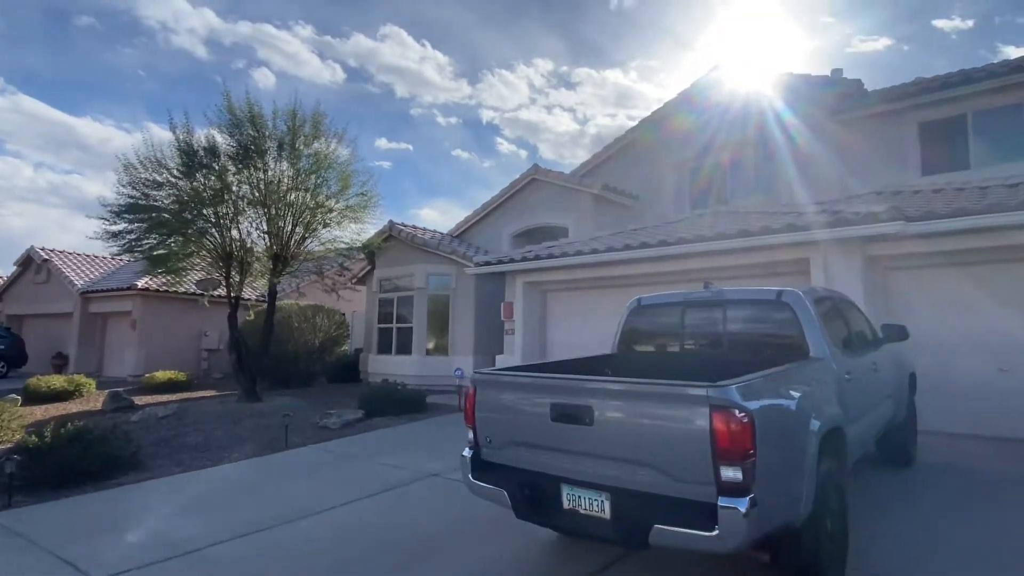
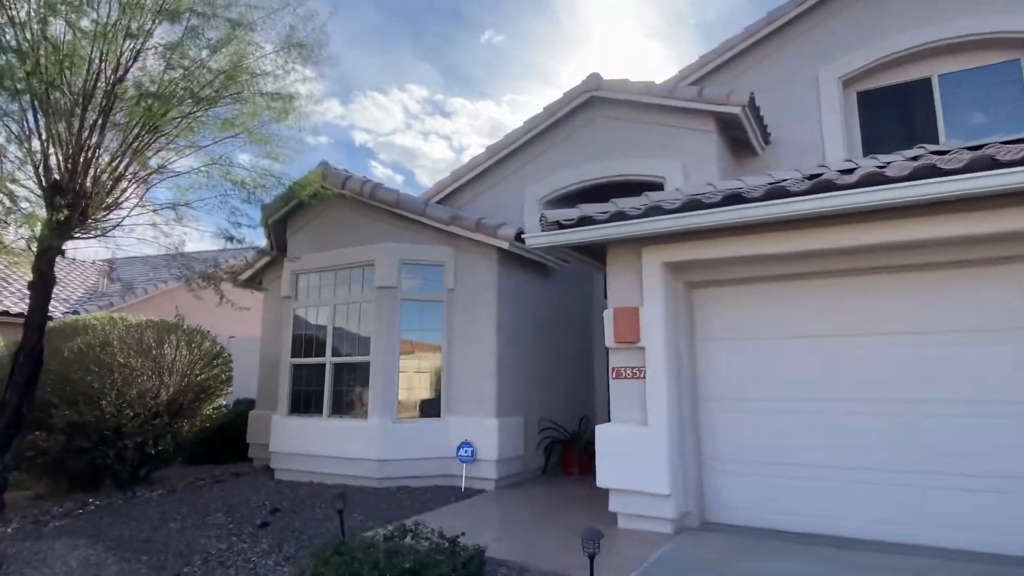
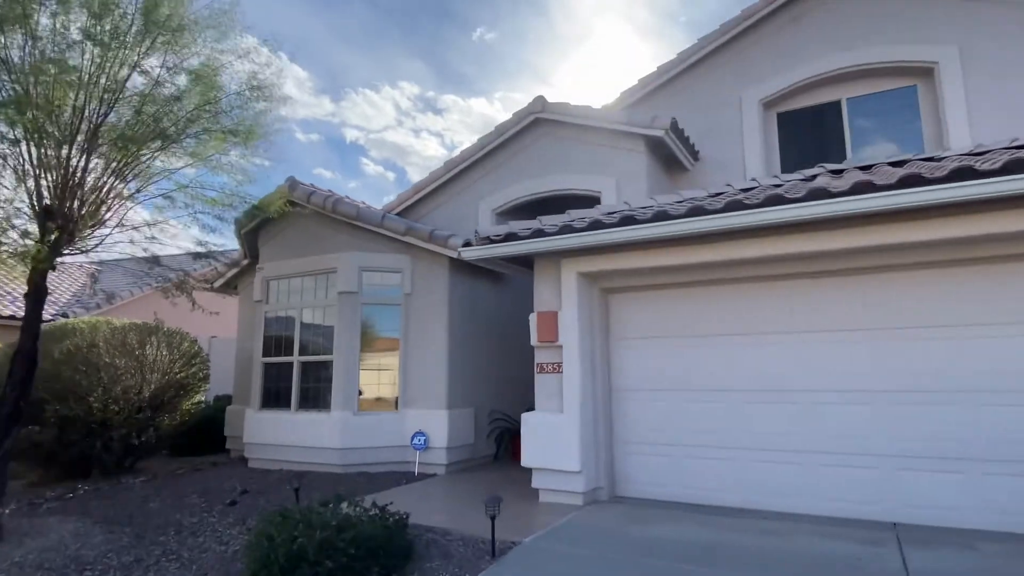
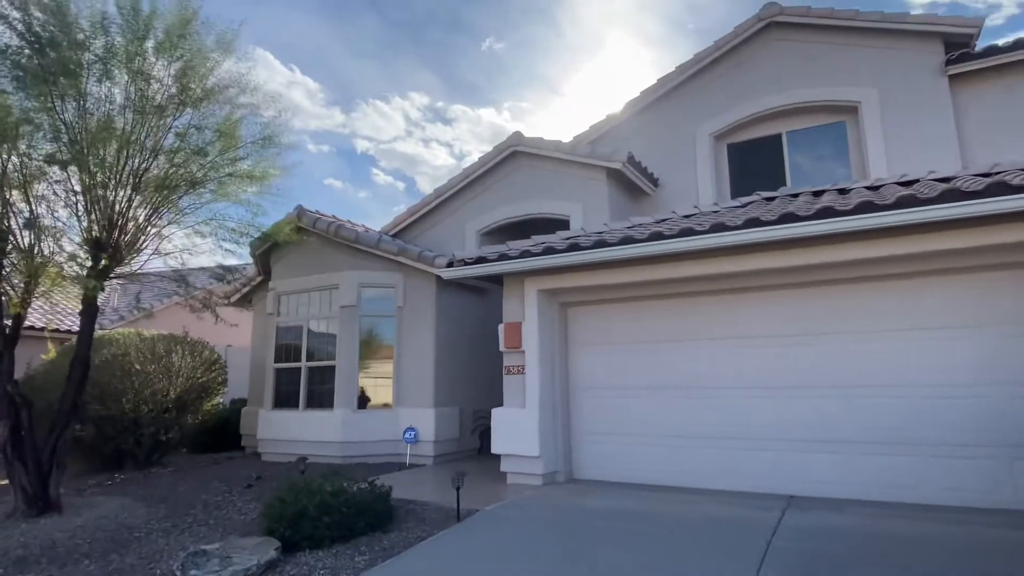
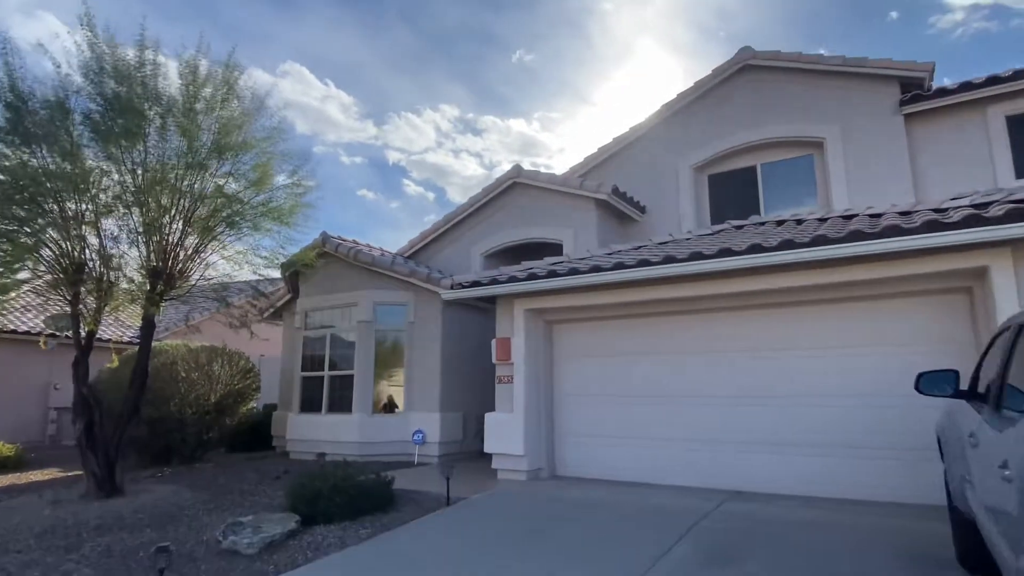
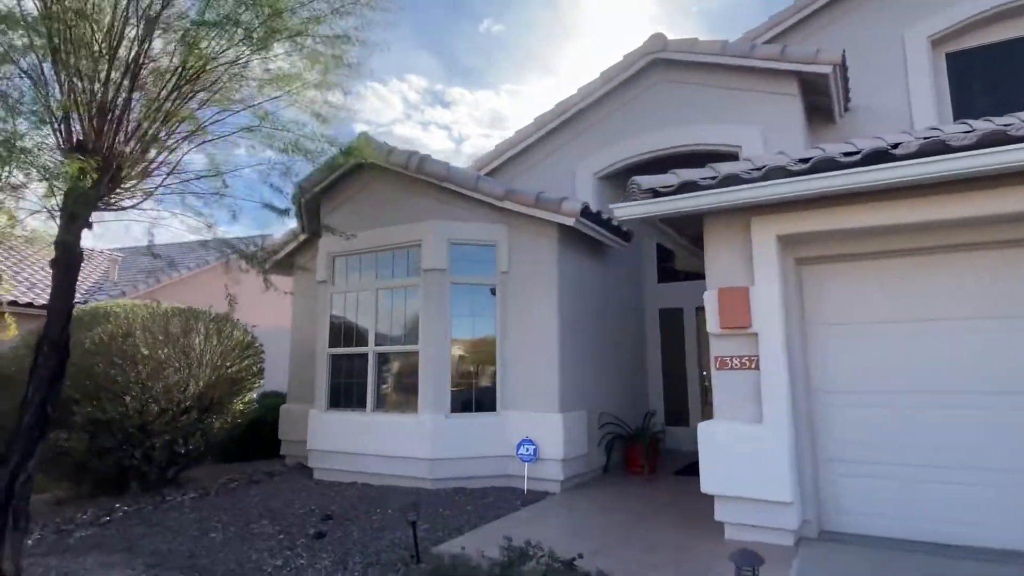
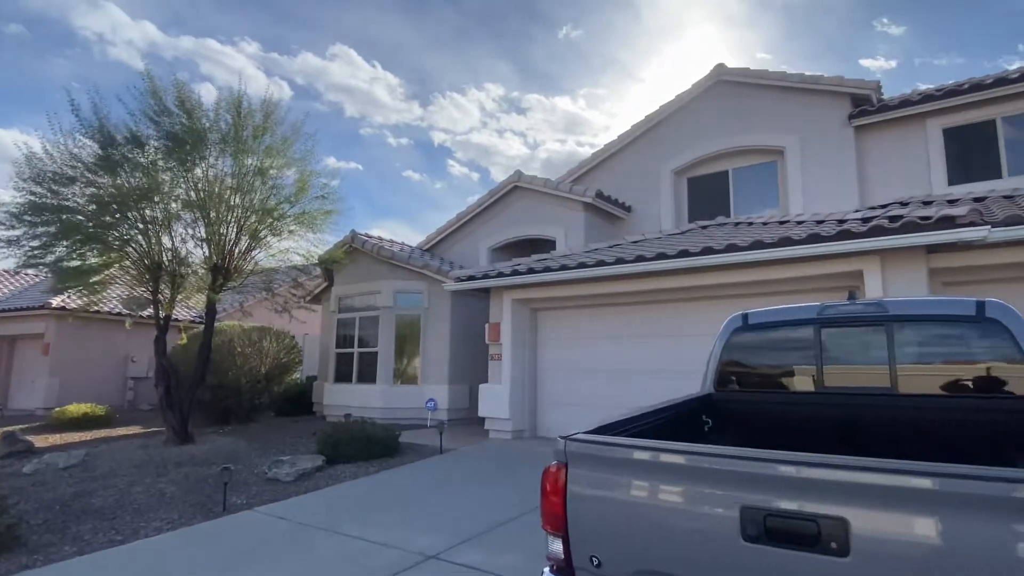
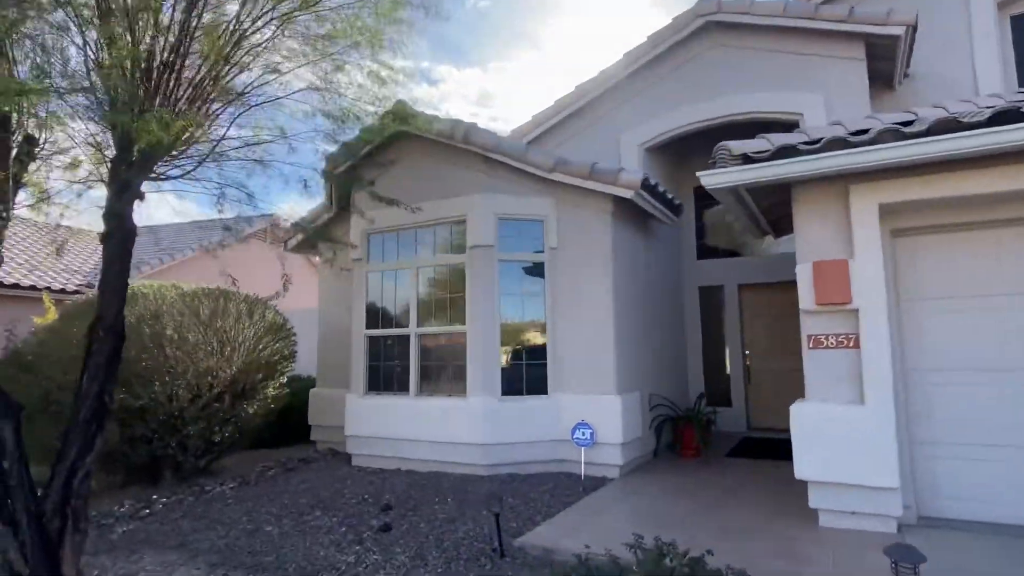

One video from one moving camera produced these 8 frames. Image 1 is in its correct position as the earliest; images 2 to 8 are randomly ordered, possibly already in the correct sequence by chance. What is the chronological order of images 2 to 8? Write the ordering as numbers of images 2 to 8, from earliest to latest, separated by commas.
7, 5, 4, 3, 2, 6, 8
